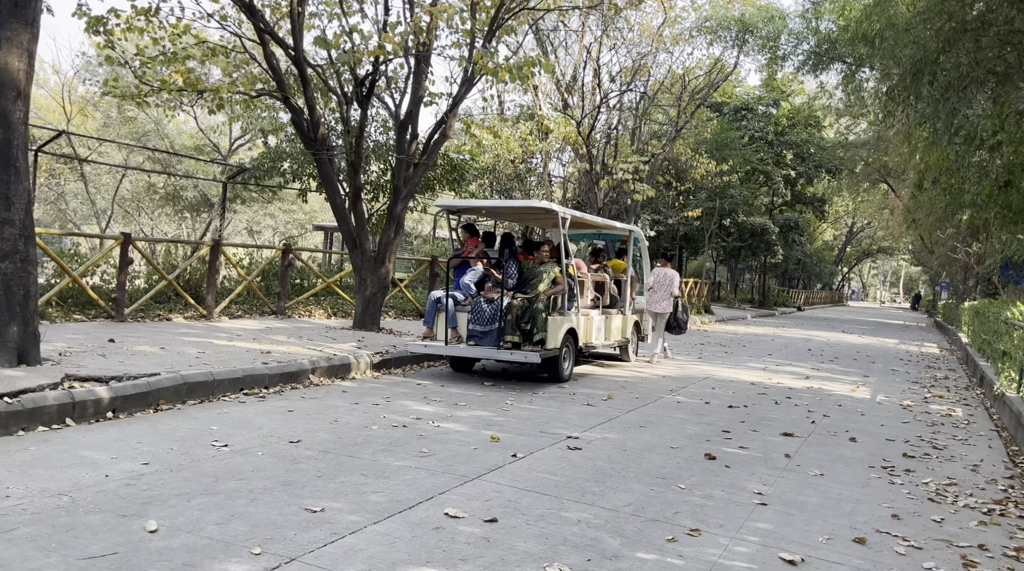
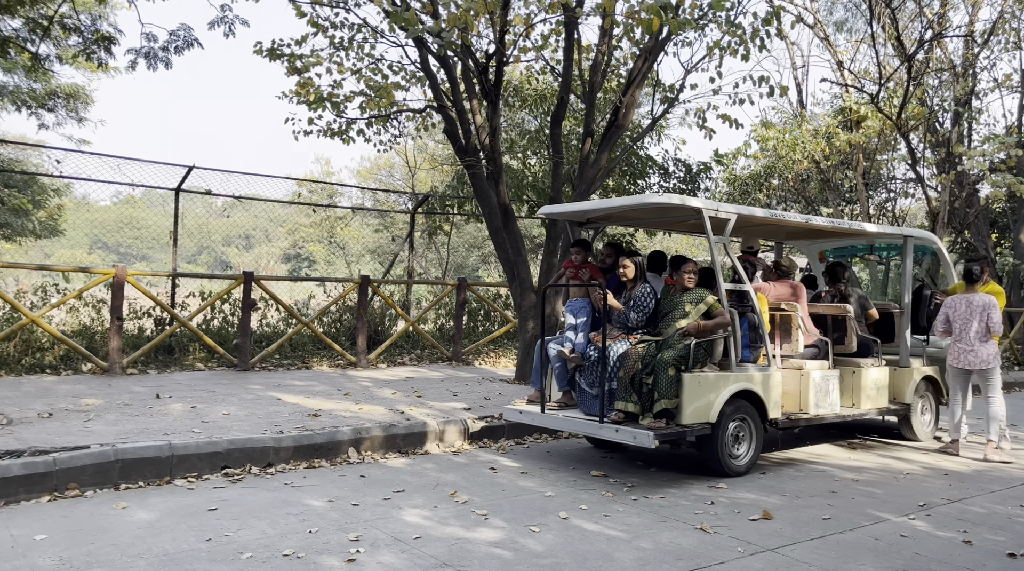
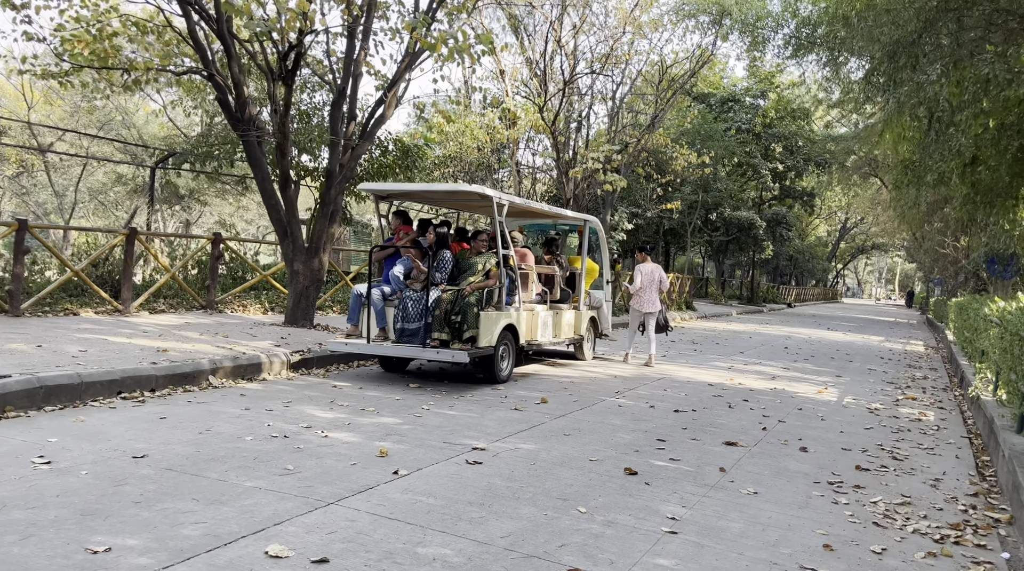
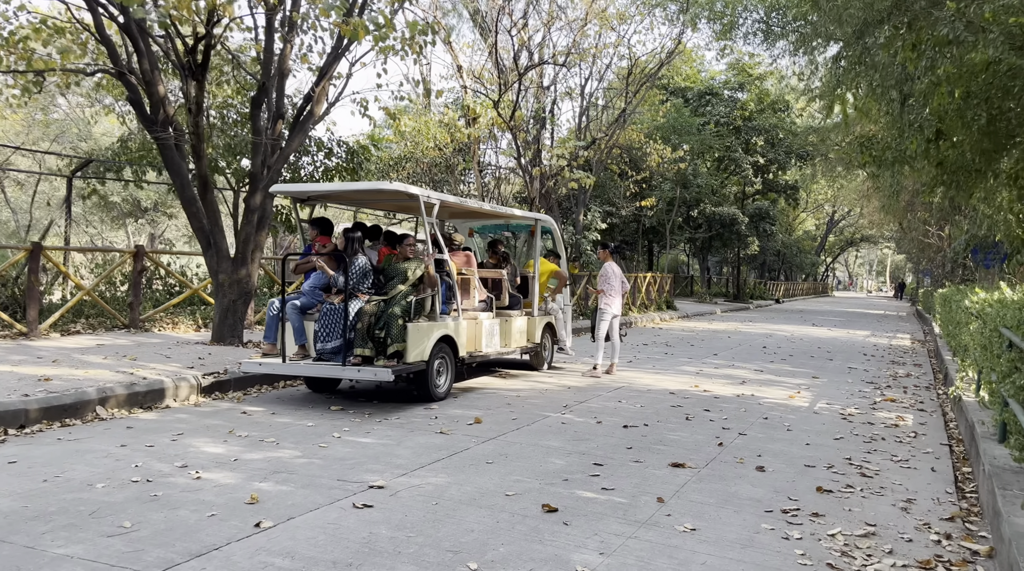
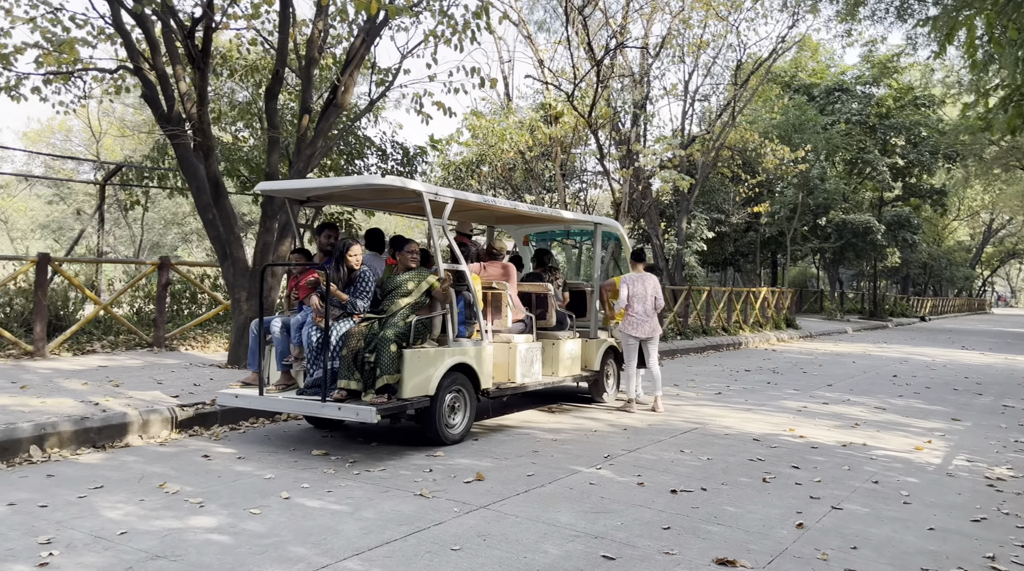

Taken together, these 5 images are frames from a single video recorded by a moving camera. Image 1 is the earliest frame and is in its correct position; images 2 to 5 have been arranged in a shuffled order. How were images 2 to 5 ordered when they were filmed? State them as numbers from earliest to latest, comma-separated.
3, 4, 5, 2
